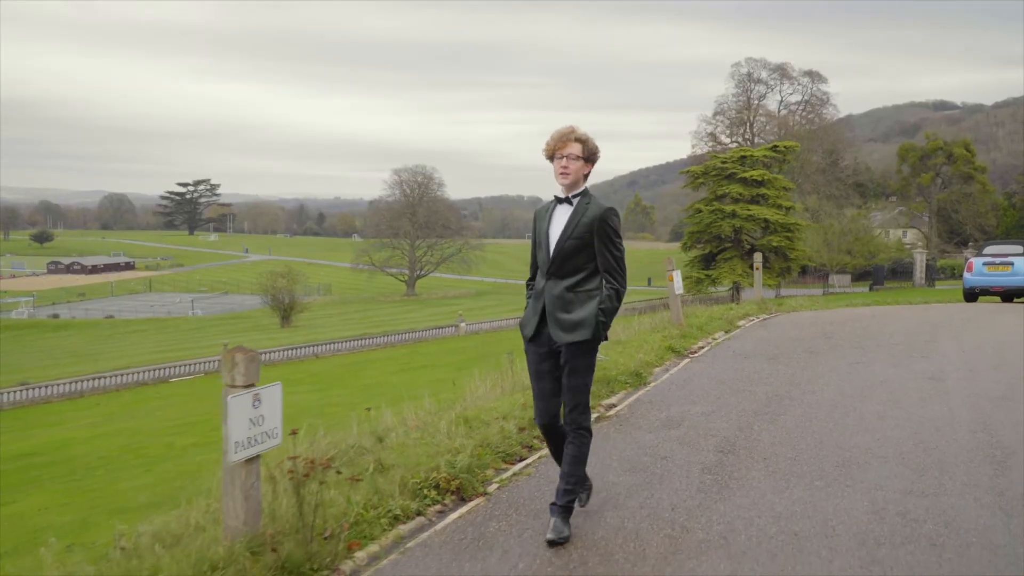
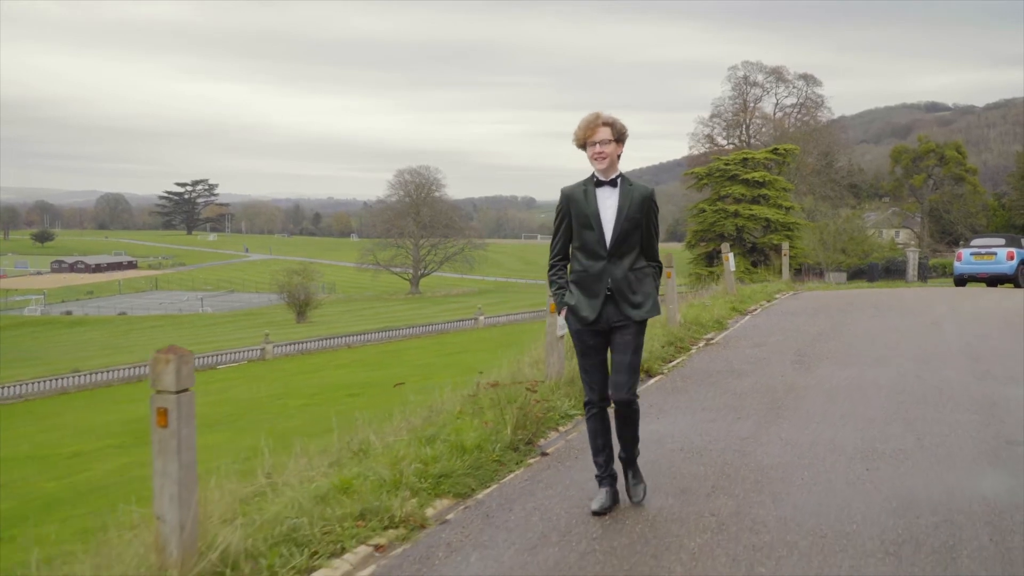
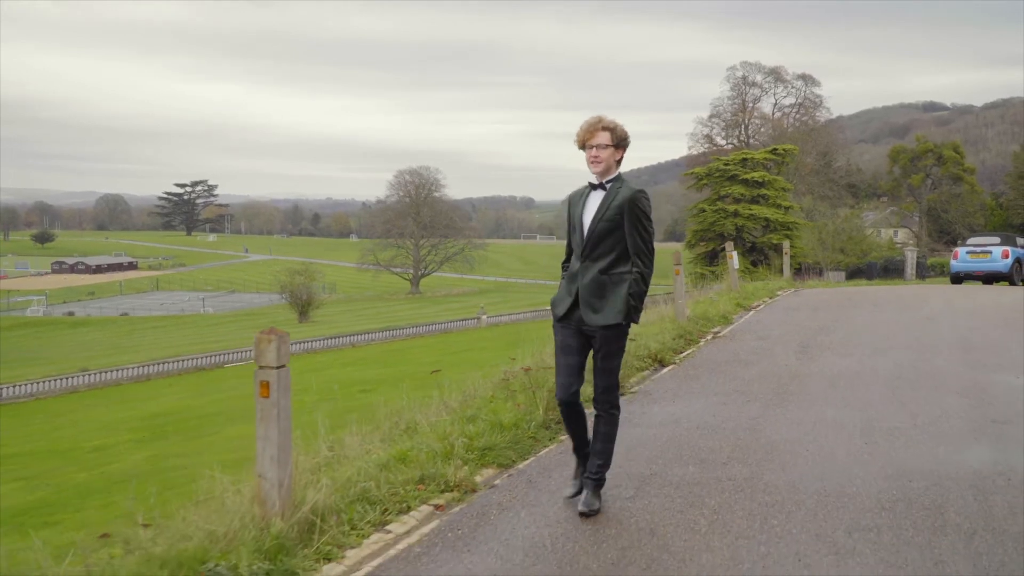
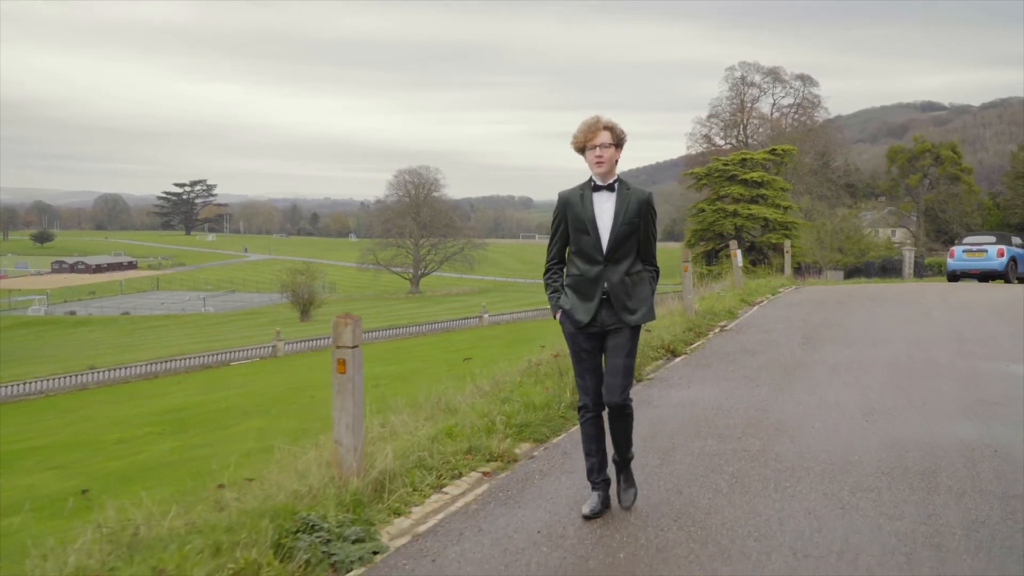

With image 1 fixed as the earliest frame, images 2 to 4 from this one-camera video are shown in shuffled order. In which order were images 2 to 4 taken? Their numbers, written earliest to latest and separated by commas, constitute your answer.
2, 3, 4
